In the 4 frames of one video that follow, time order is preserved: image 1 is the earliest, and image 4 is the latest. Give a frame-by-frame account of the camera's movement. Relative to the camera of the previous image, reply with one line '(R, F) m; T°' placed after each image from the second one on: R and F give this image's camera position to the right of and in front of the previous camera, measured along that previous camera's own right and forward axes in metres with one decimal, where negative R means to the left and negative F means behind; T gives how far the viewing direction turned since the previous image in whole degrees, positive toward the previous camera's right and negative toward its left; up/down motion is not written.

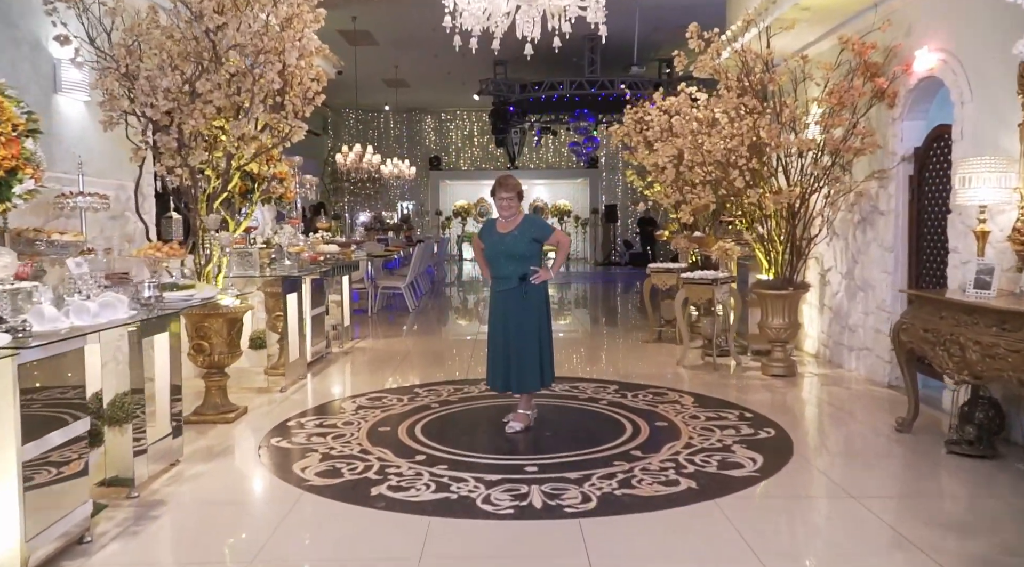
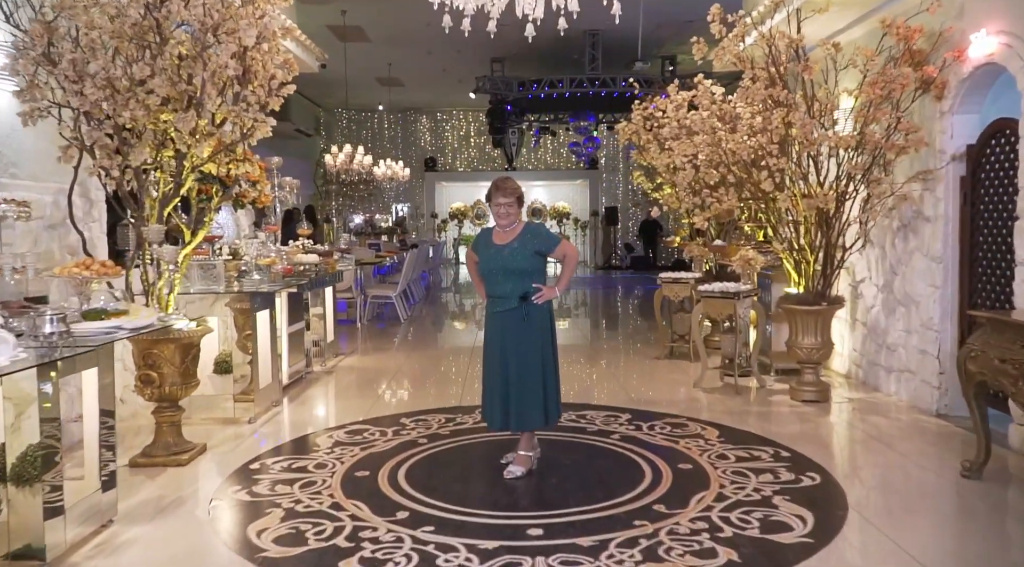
(0.0, +0.7) m; 0°
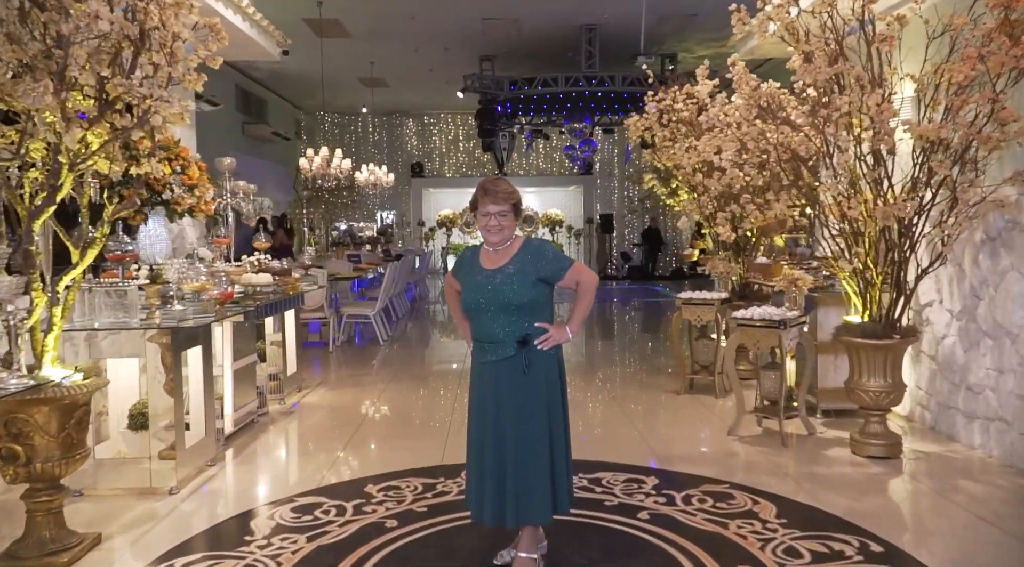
(0.0, +1.1) m; +1°
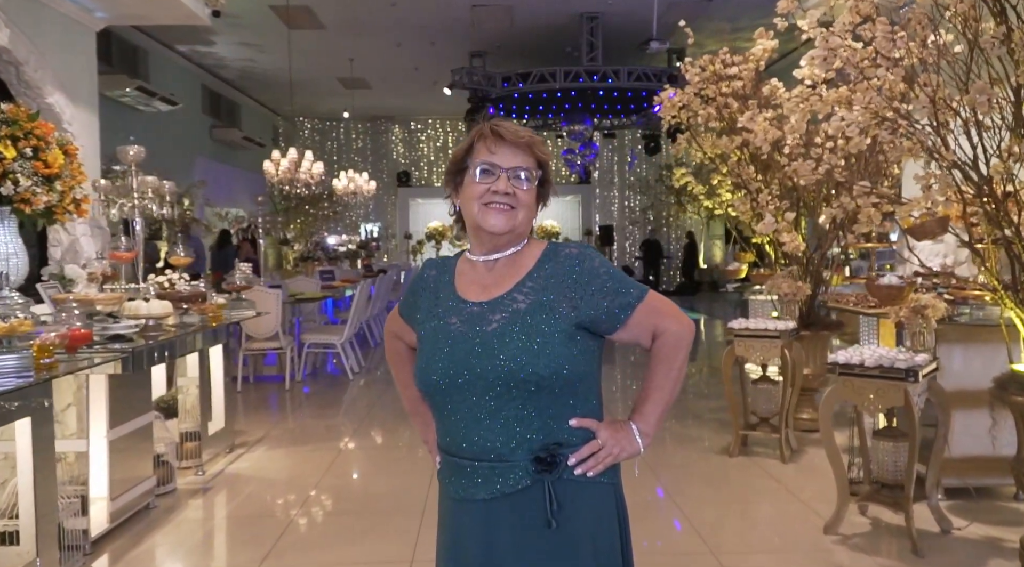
(0.0, +1.5) m; +1°
